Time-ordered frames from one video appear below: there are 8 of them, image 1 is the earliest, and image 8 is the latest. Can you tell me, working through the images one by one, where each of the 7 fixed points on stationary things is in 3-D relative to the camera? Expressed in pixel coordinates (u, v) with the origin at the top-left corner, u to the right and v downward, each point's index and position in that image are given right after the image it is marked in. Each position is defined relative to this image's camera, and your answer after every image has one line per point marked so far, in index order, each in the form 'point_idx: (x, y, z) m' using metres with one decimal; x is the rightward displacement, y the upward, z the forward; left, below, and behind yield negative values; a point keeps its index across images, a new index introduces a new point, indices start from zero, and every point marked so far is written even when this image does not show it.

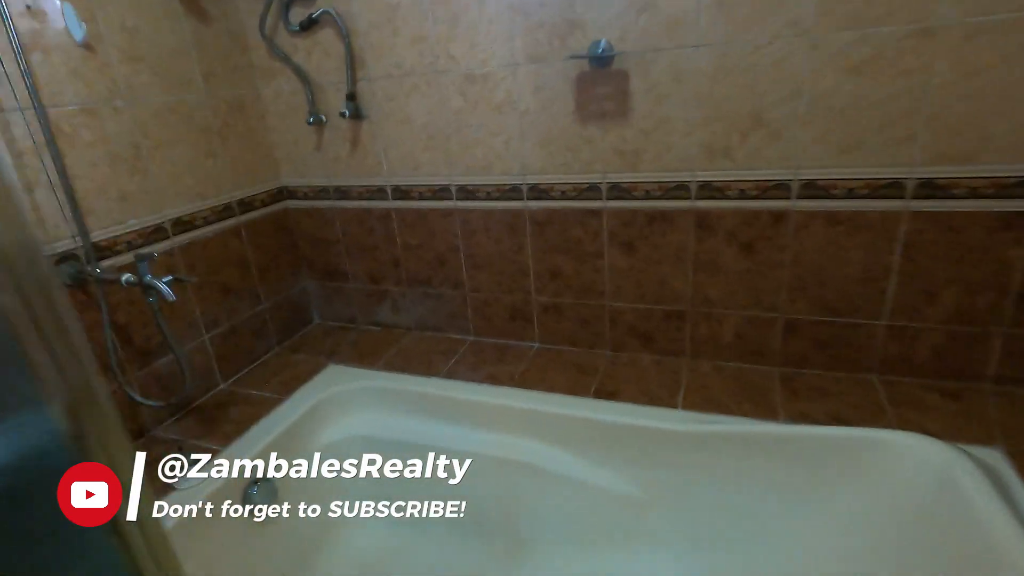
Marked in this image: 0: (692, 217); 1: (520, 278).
0: (+0.4, +0.2, +1.3) m
1: (0.0, 0.0, +1.5) m
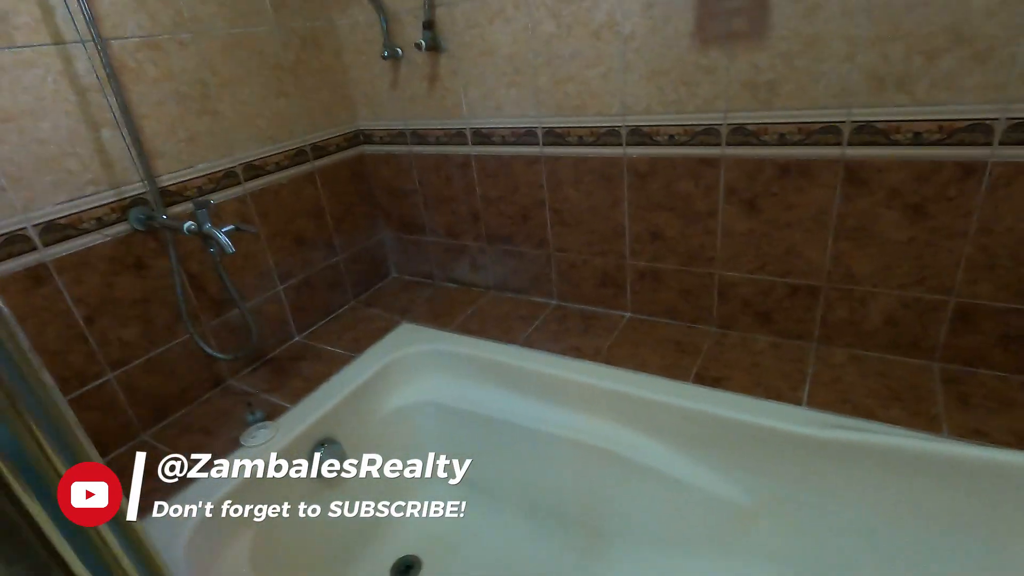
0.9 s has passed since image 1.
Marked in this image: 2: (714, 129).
0: (+0.6, +0.2, +1.0) m
1: (+0.2, +0.1, +1.3) m
2: (+0.4, +0.3, +1.1) m
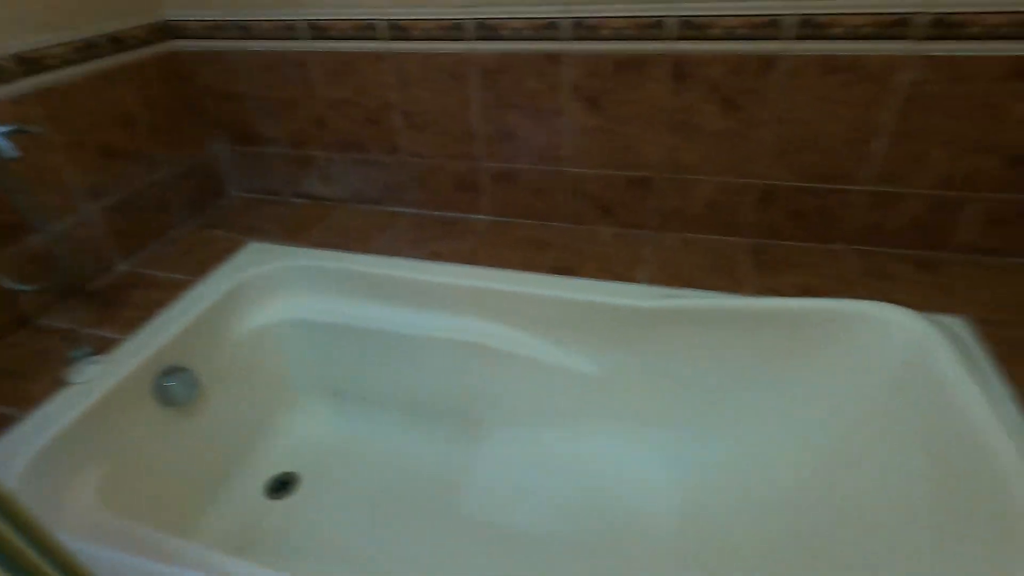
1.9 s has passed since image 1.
0: (+0.3, +0.5, +1.1) m
1: (-0.1, +0.4, +1.3) m
2: (+0.1, +0.6, +1.1) m
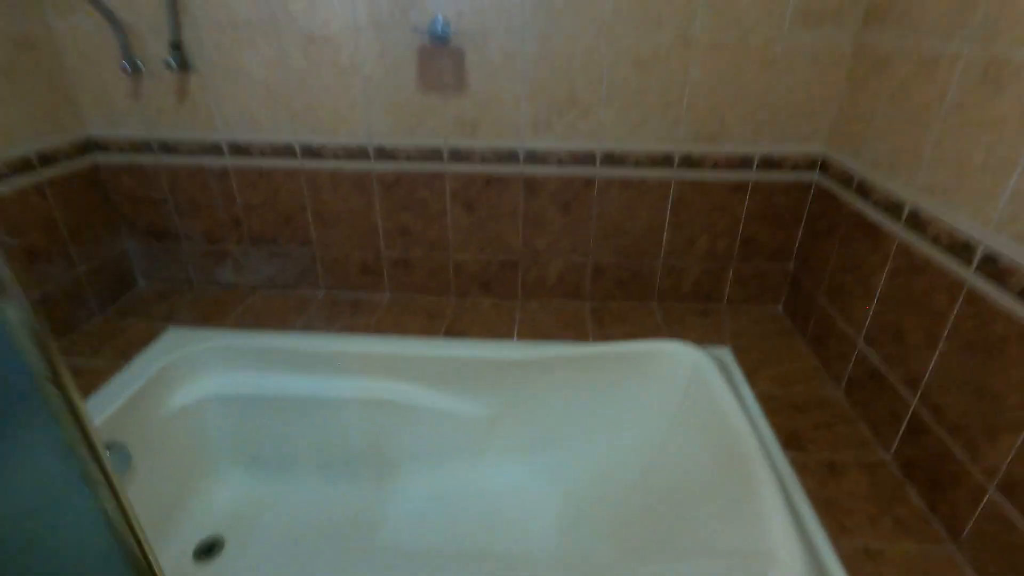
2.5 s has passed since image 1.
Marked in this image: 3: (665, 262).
0: (0.0, +0.3, +1.5) m
1: (-0.4, +0.2, +1.6) m
2: (-0.2, +0.4, +1.5) m
3: (+0.5, +0.1, +1.6) m
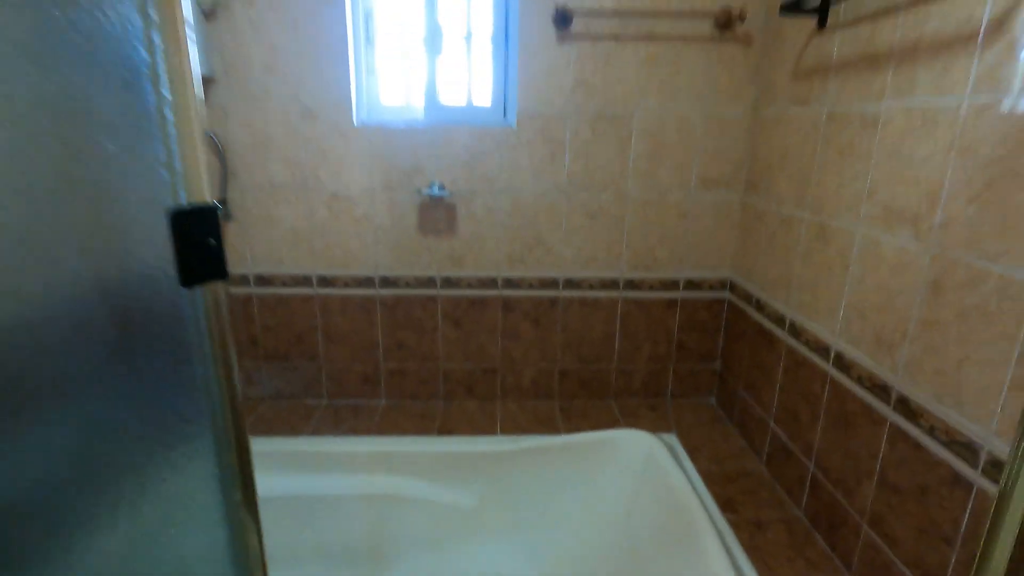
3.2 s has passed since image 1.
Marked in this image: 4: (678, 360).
0: (0.0, 0.0, +1.9) m
1: (-0.5, -0.2, +1.9) m
2: (-0.3, 0.0, +1.8) m
3: (+0.4, -0.3, +1.9) m
4: (+0.6, -0.3, +1.9) m
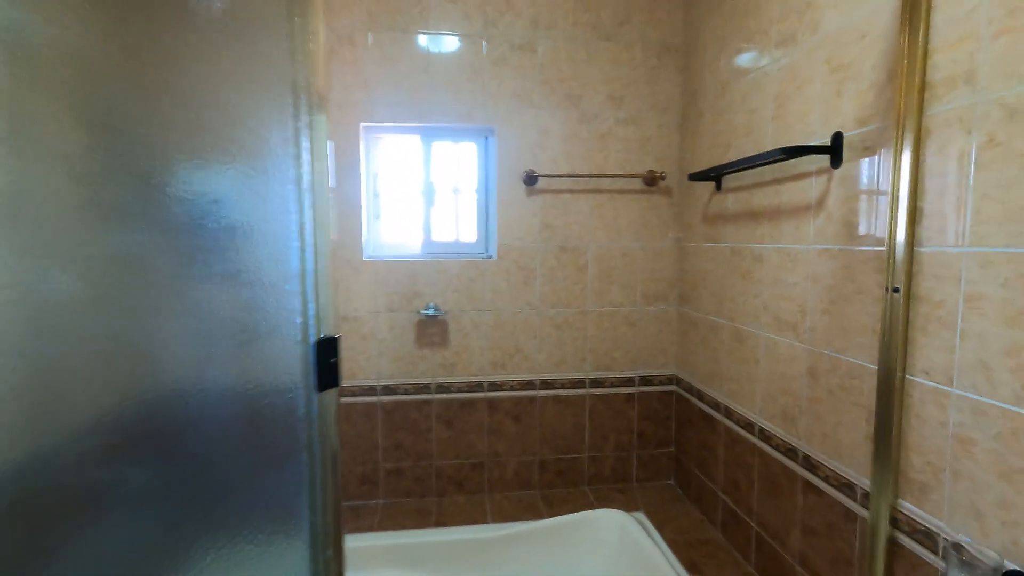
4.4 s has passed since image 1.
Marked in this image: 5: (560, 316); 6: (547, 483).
0: (-0.1, -0.5, +2.2) m
1: (-0.6, -0.7, +2.1) m
2: (-0.3, -0.4, +2.1) m
3: (+0.3, -0.7, +2.2) m
4: (+0.5, -0.7, +2.3) m
5: (+0.2, -0.1, +2.2) m
6: (+0.1, -0.8, +2.2) m
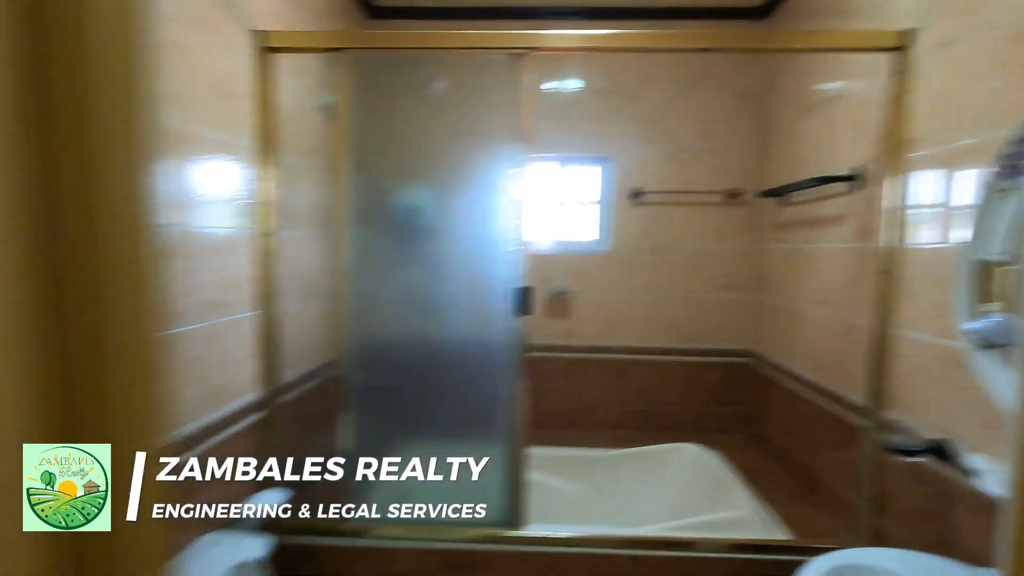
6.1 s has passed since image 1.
0: (+0.4, -0.4, +2.9) m
1: (0.0, -0.6, +2.9) m
2: (+0.2, -0.3, +2.9) m
3: (+0.9, -0.6, +2.9) m
4: (+1.1, -0.6, +2.9) m
5: (+0.8, -0.1, +2.8) m
6: (+0.7, -0.8, +2.9) m
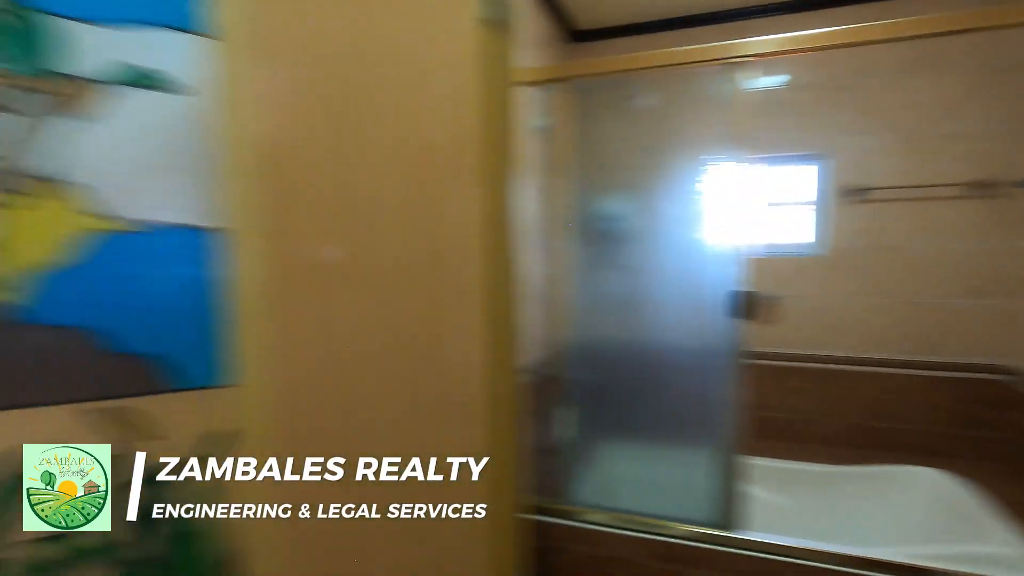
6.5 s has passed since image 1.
0: (+1.5, -0.4, +2.7) m
1: (+1.1, -0.6, +2.9) m
2: (+1.3, -0.3, +2.8) m
3: (+1.9, -0.7, +2.6) m
4: (+2.1, -0.7, +2.5) m
5: (+1.8, -0.1, +2.6) m
6: (+1.7, -0.8, +2.6) m
